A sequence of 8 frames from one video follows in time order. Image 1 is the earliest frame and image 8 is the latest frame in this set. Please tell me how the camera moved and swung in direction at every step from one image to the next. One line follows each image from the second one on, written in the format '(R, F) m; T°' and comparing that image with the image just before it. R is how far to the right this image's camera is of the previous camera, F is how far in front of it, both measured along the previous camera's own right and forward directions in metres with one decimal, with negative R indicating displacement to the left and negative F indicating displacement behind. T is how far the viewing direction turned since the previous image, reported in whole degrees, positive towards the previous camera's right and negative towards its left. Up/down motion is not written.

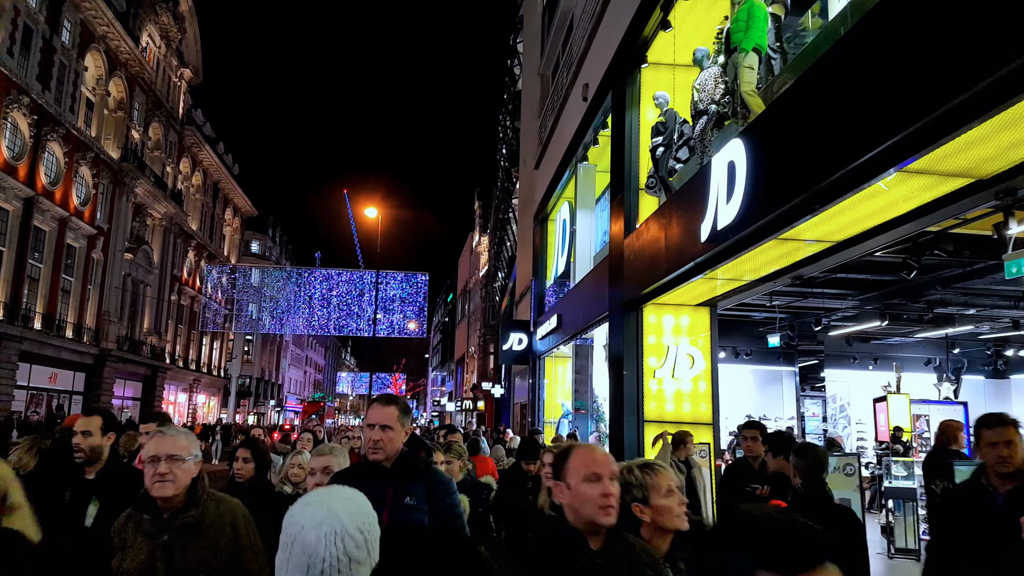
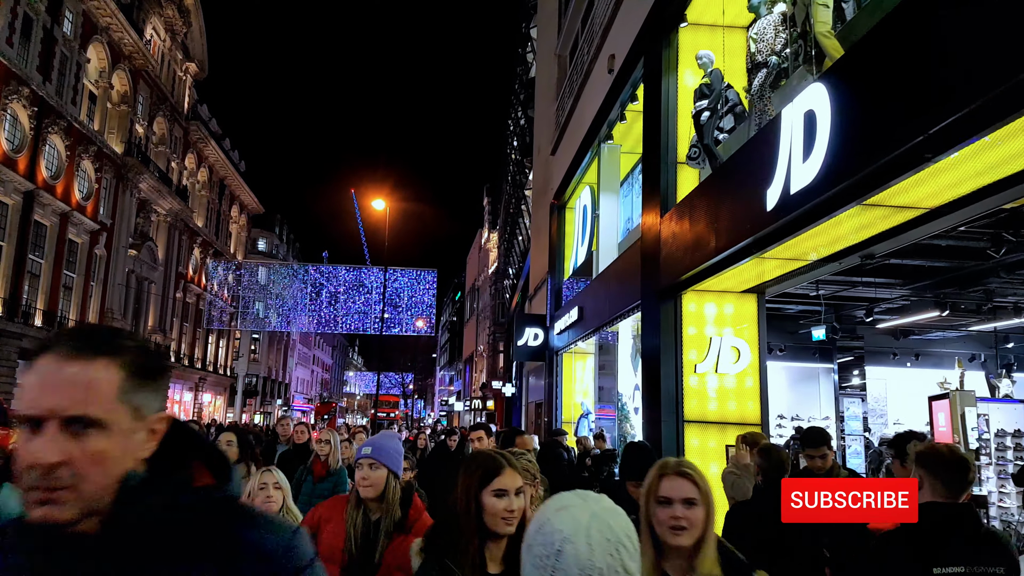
(-0.2, +1.0) m; -1°
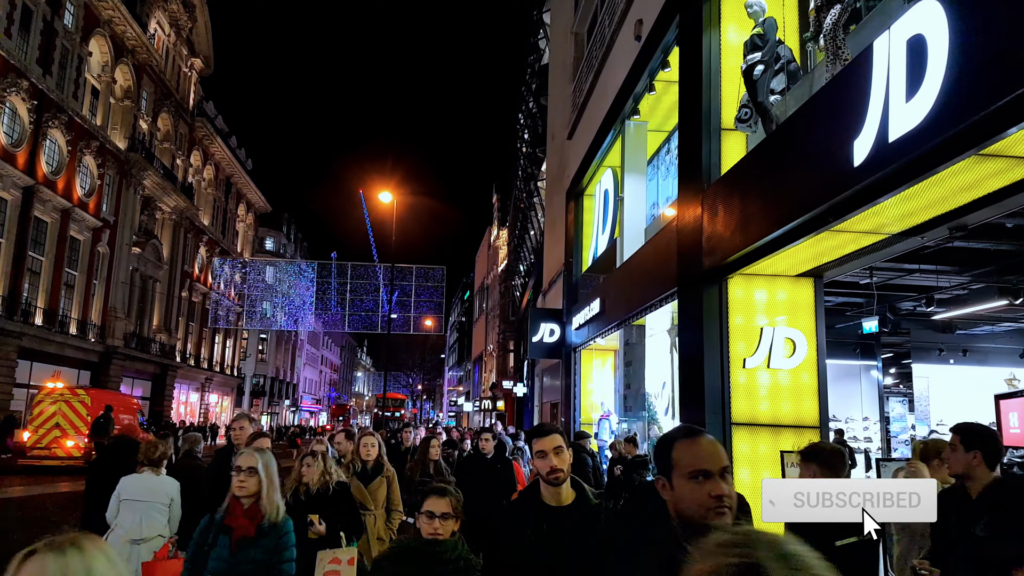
(-0.1, +1.0) m; -1°
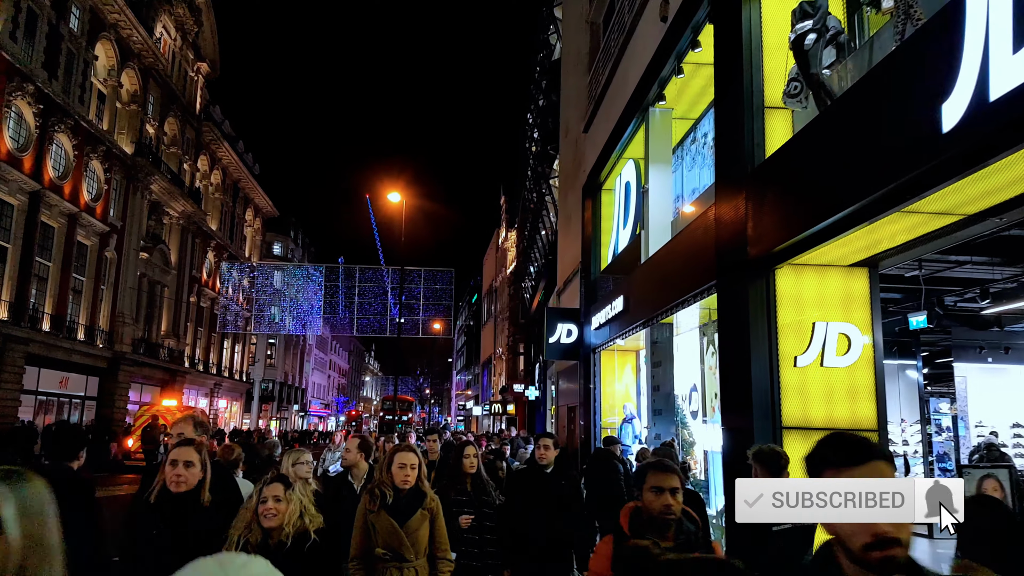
(-0.2, +0.5) m; 0°
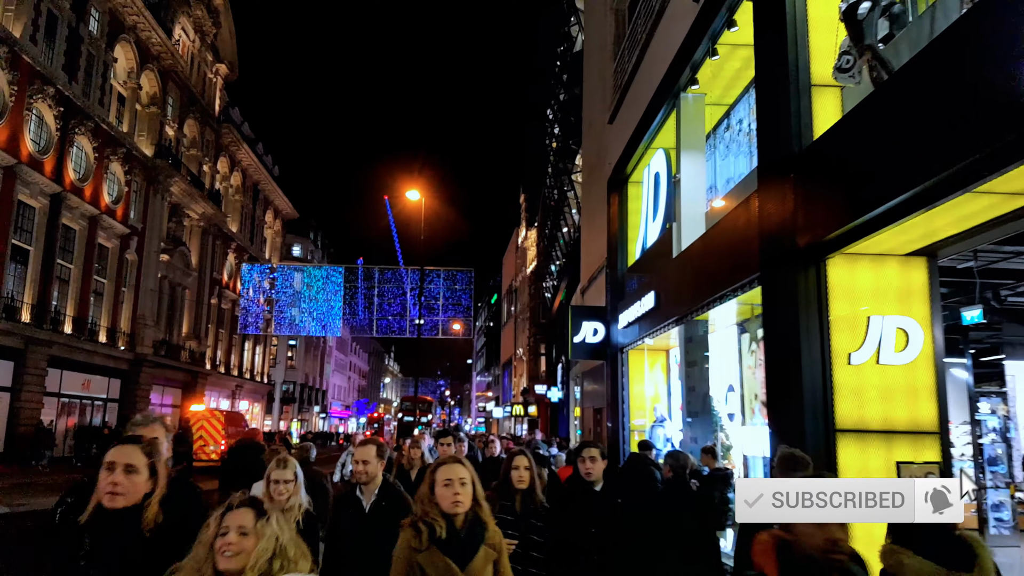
(-0.1, +0.4) m; -1°
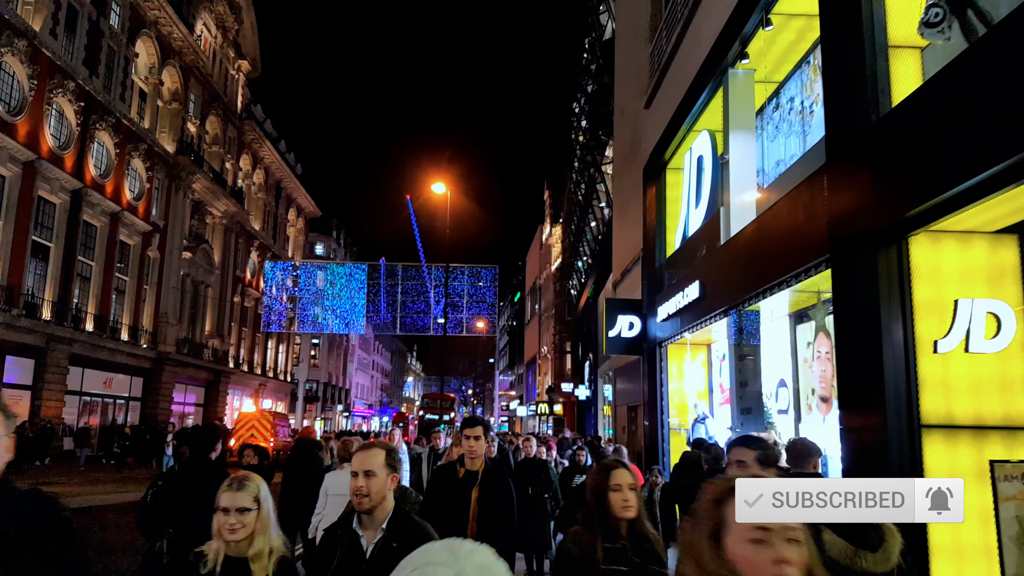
(-0.2, +0.9) m; -2°
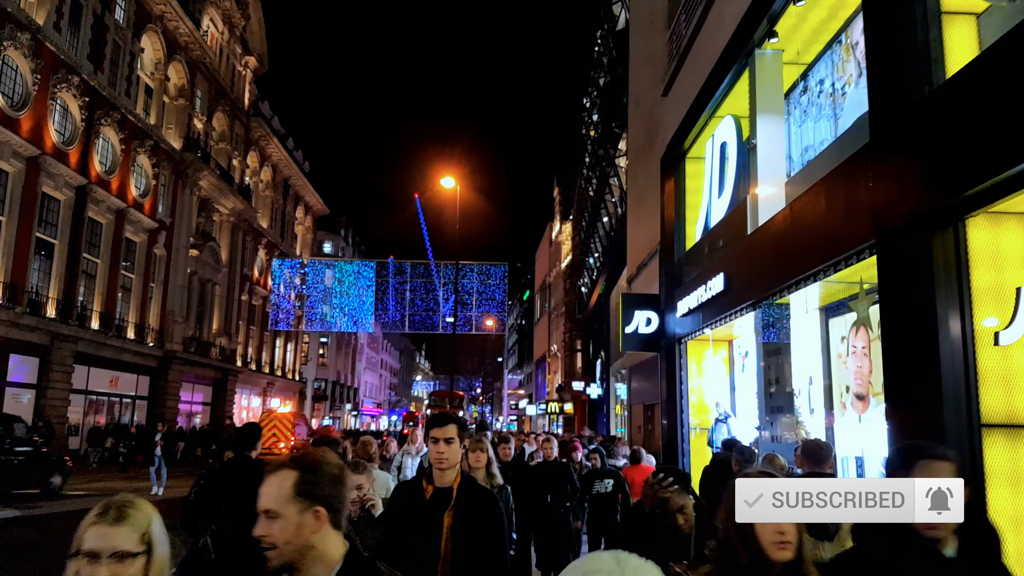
(-0.1, +0.6) m; -1°
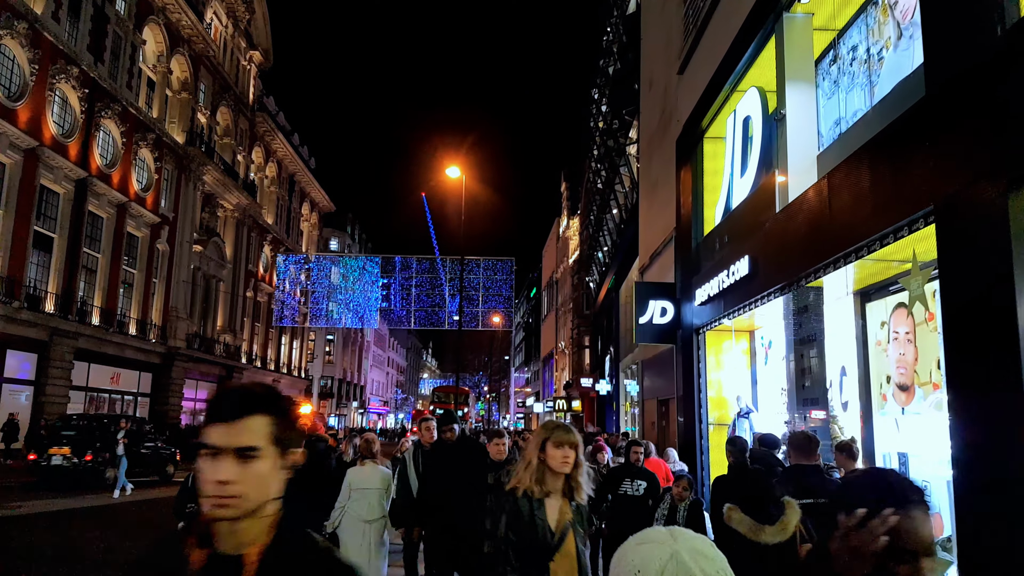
(0.0, +0.7) m; -1°
